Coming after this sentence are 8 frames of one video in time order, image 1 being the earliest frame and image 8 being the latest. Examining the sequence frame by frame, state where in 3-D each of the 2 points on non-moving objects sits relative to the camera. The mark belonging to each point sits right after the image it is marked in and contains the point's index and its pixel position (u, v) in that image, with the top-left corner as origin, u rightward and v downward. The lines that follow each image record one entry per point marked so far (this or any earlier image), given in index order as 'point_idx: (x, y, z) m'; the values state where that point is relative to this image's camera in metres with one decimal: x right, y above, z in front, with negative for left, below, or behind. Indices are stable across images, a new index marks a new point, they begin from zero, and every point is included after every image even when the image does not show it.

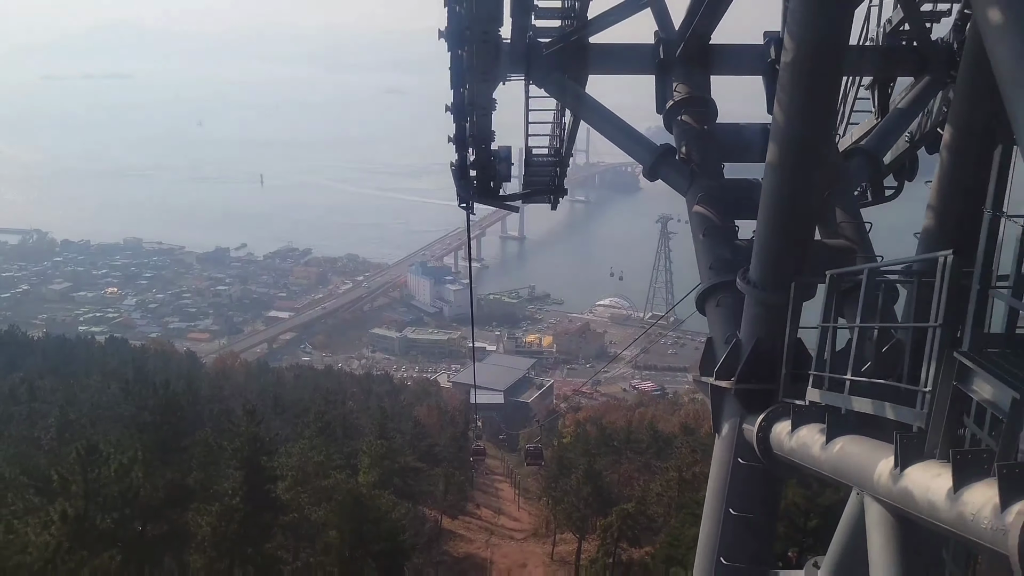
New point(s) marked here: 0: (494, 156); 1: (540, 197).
0: (-0.2, +1.3, +6.6) m
1: (+0.2, +1.0, +7.0) m
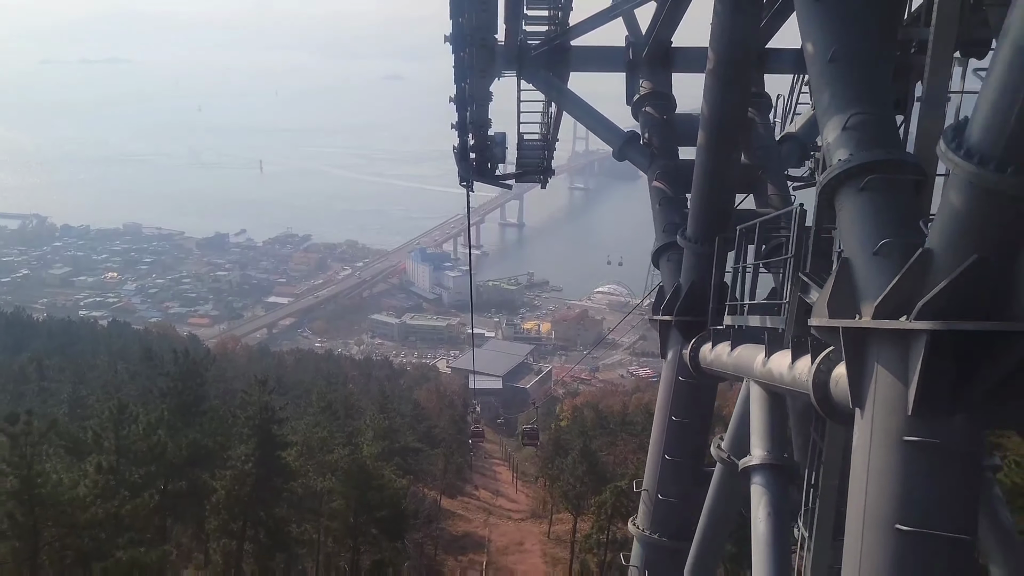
0: (-0.2, +1.5, +7.2) m
1: (+0.2, +1.2, +7.6) m
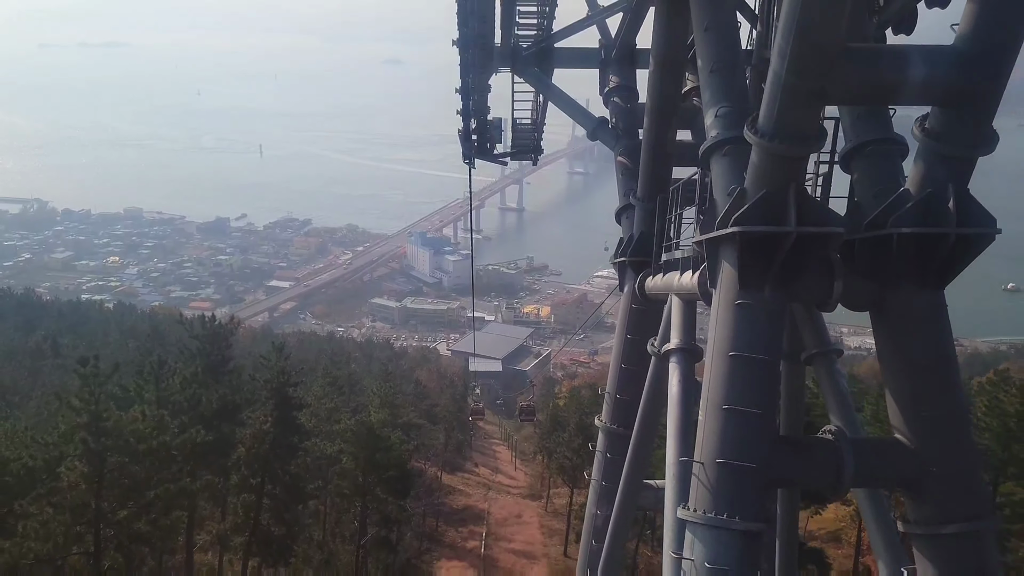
0: (-0.3, +1.9, +8.1) m
1: (+0.1, +1.6, +8.4) m
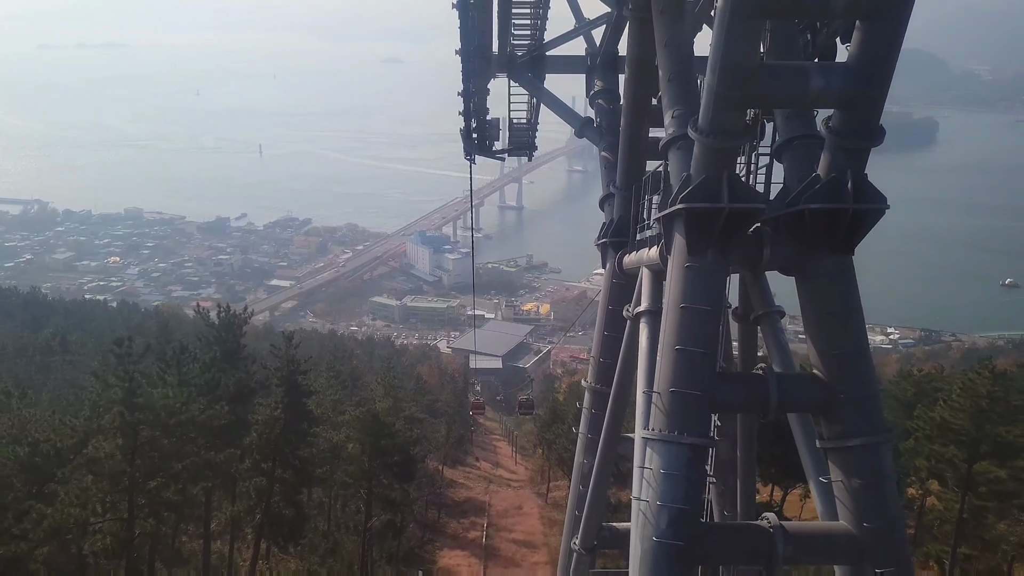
0: (-0.3, +2.0, +8.7) m
1: (+0.1, +1.7, +9.0) m
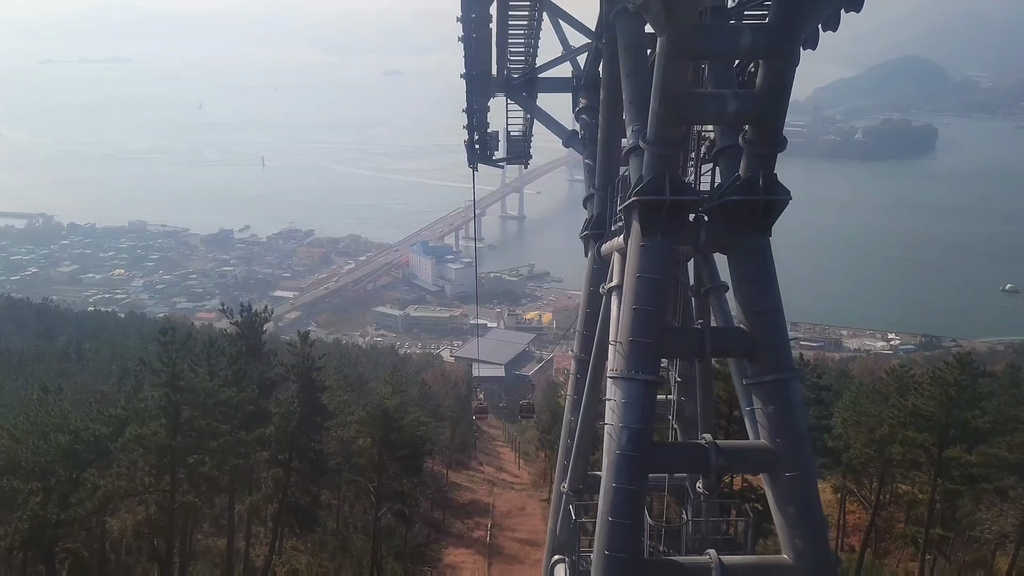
0: (-0.3, +2.1, +9.6) m
1: (+0.1, +1.8, +9.9) m
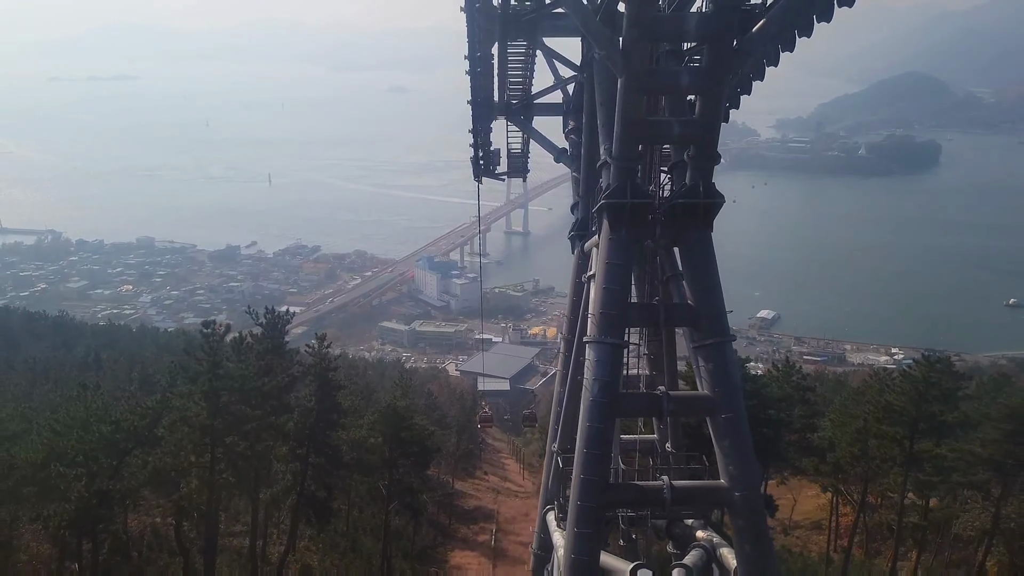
0: (-0.3, +2.0, +10.6) m
1: (+0.1, +1.8, +11.0) m
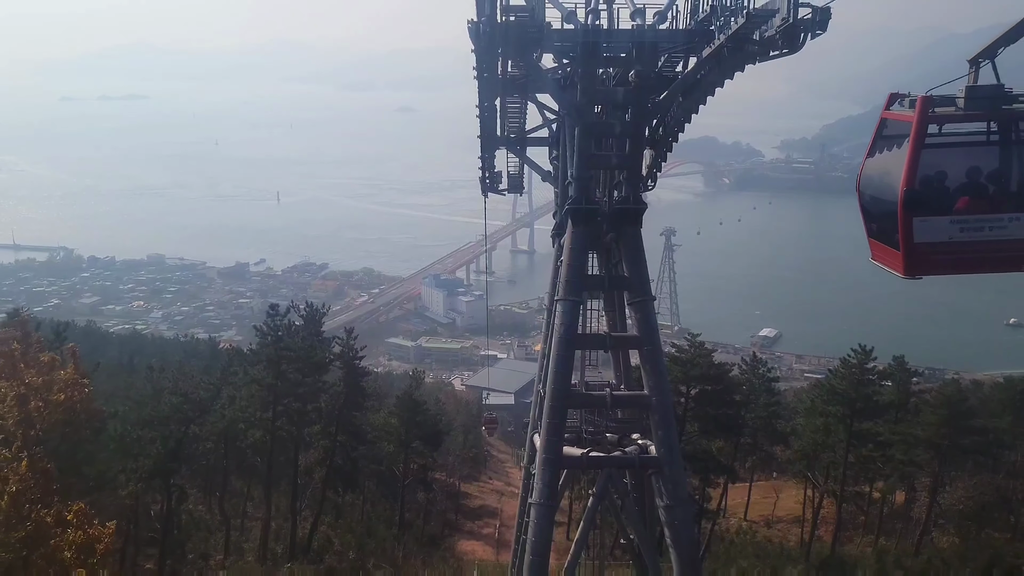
0: (-0.3, +2.1, +13.1) m
1: (+0.1, +1.8, +13.4) m
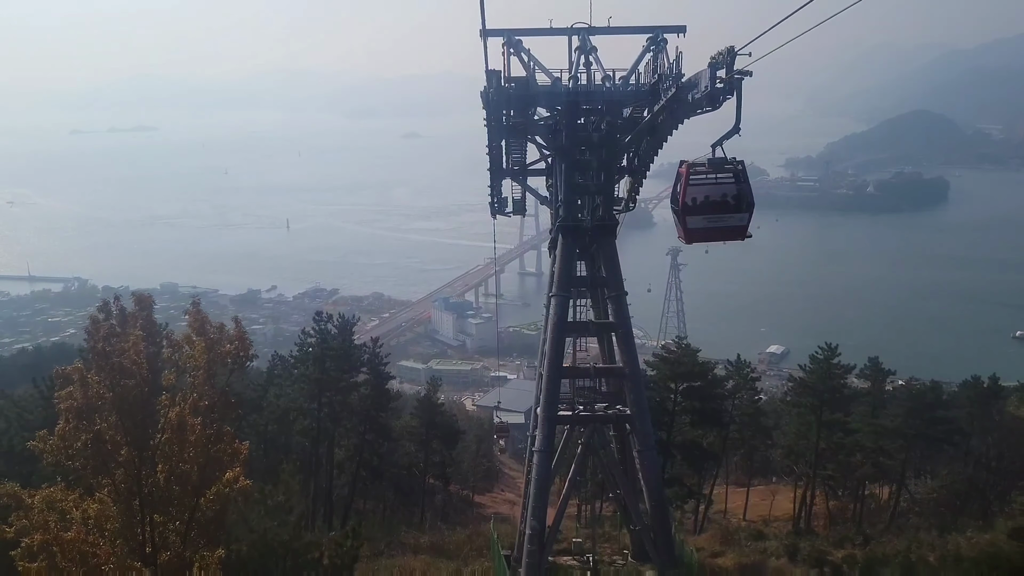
0: (-0.2, +1.9, +15.3) m
1: (+0.2, +1.6, +15.6) m
